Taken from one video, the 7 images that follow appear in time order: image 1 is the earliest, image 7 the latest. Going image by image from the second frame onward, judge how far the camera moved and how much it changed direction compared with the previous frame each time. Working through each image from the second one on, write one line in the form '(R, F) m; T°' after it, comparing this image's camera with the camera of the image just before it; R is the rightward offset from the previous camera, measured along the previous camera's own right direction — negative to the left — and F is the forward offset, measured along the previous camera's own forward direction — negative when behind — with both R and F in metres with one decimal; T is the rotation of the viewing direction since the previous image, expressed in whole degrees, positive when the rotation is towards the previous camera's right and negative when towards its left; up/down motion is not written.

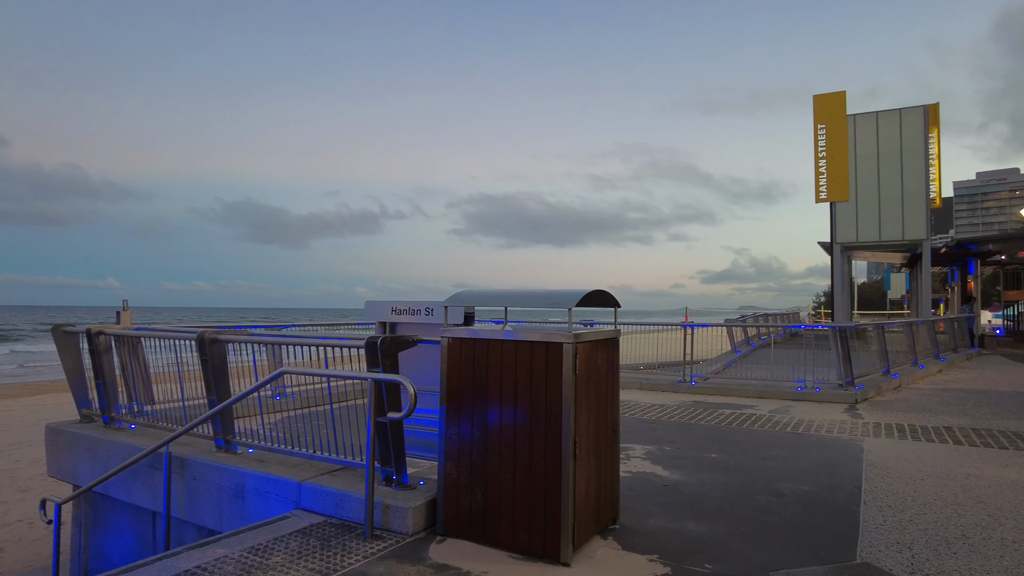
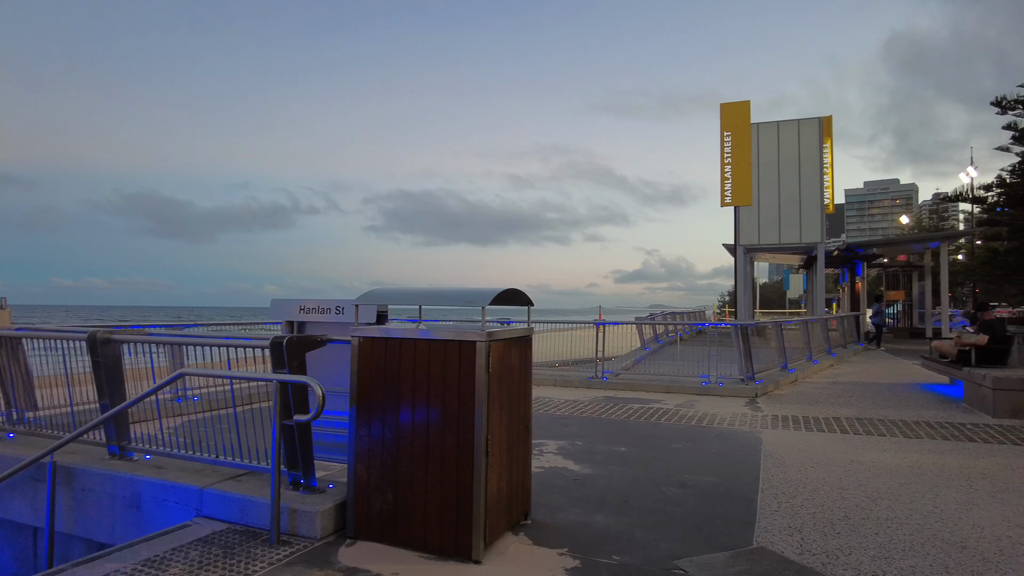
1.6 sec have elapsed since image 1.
(0.0, 0.0) m; +7°
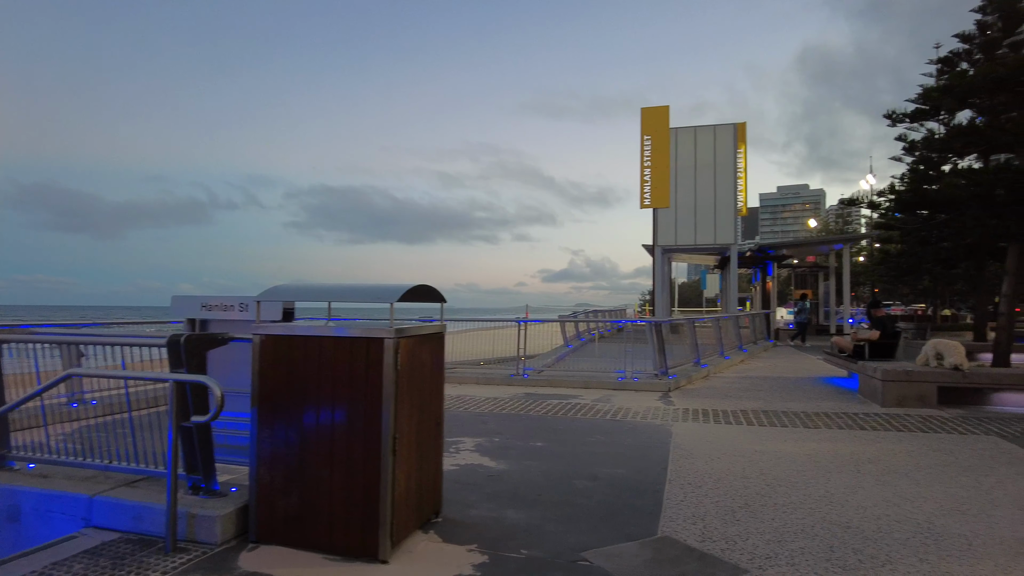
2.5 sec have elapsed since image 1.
(+0.1, 0.0) m; +6°
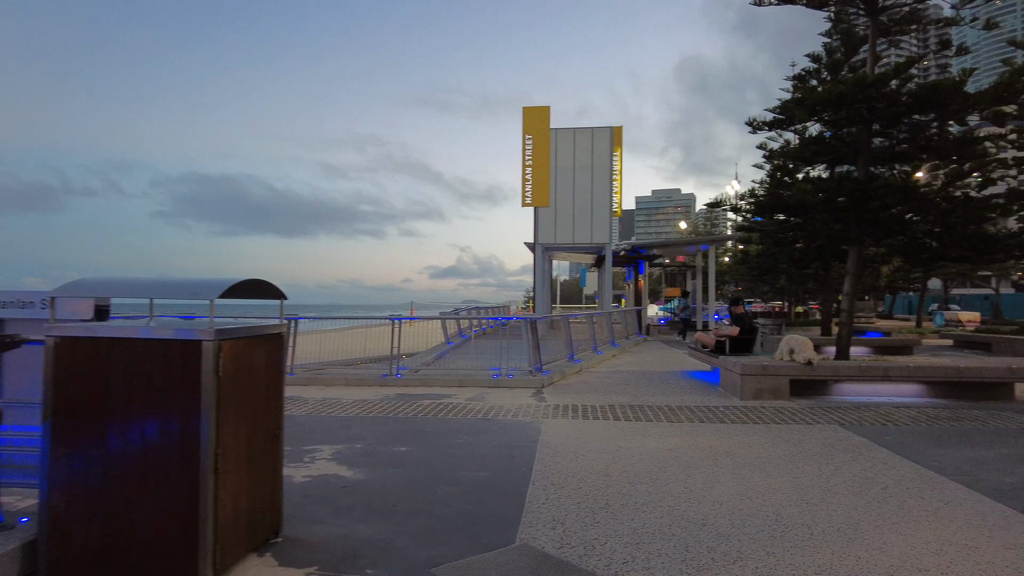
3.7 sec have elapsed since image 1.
(+0.2, +0.3) m; +10°
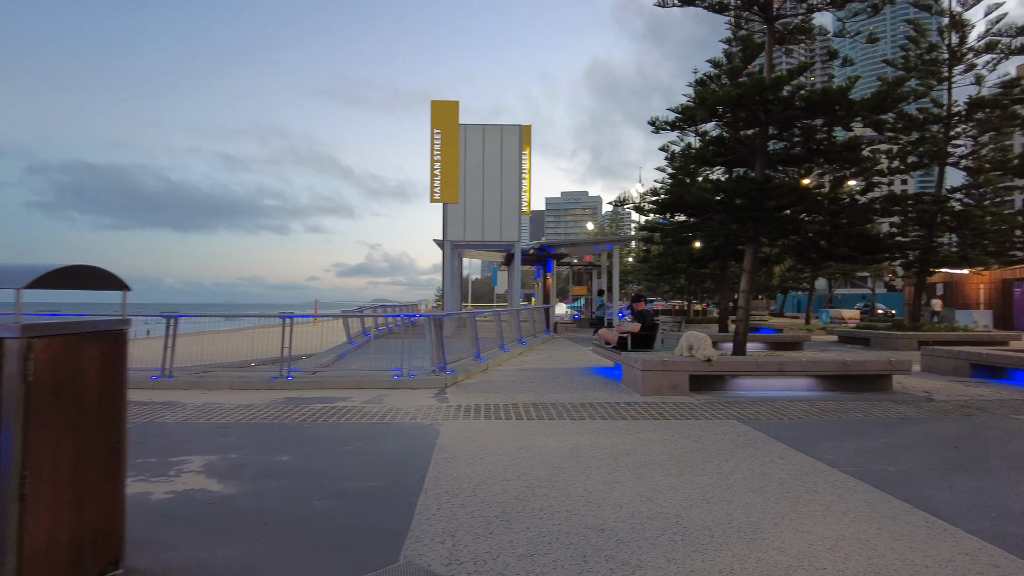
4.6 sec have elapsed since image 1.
(+0.1, +0.3) m; +8°
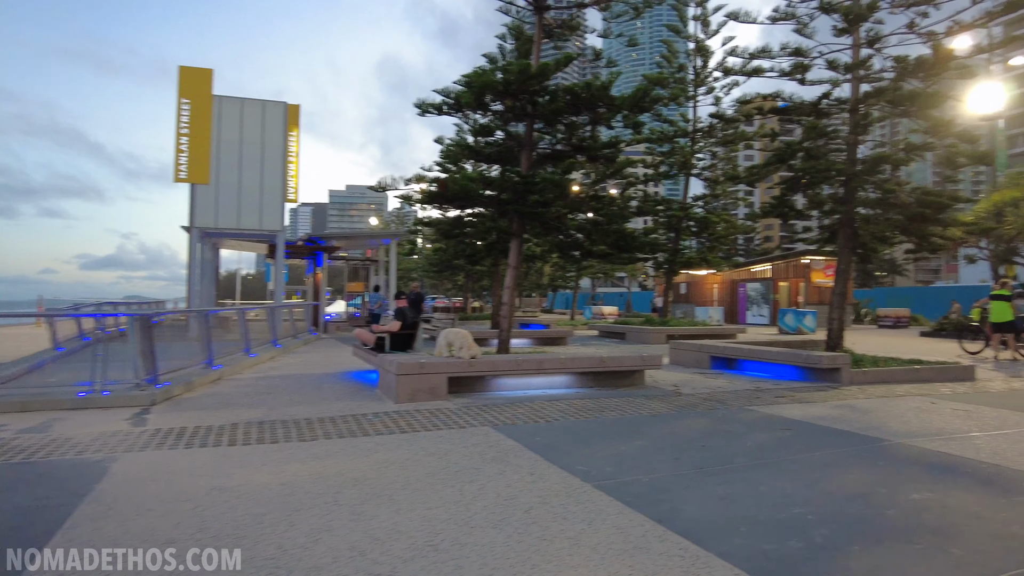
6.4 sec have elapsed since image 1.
(+0.6, +1.0) m; +19°
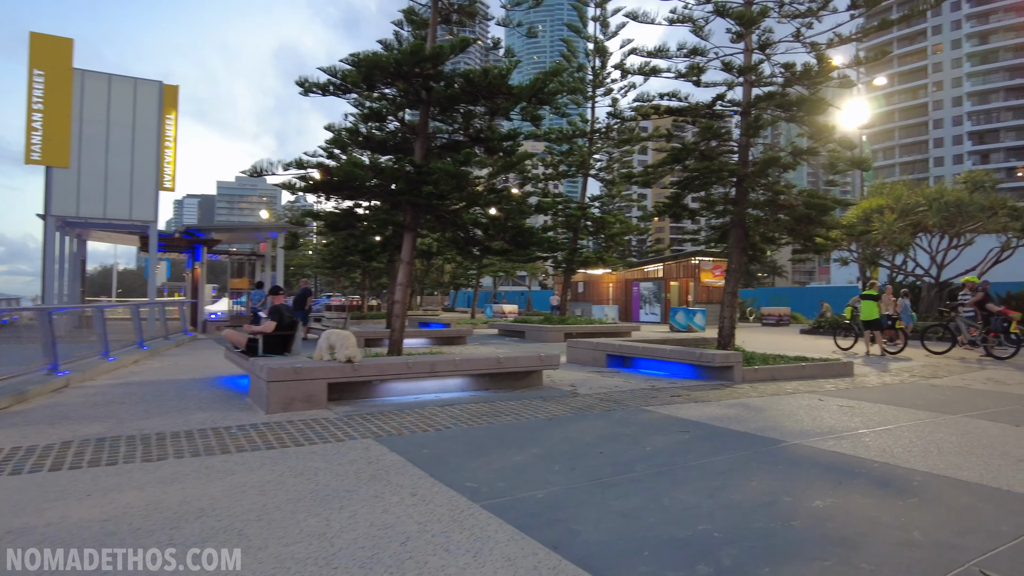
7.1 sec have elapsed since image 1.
(+0.1, +0.5) m; +9°
